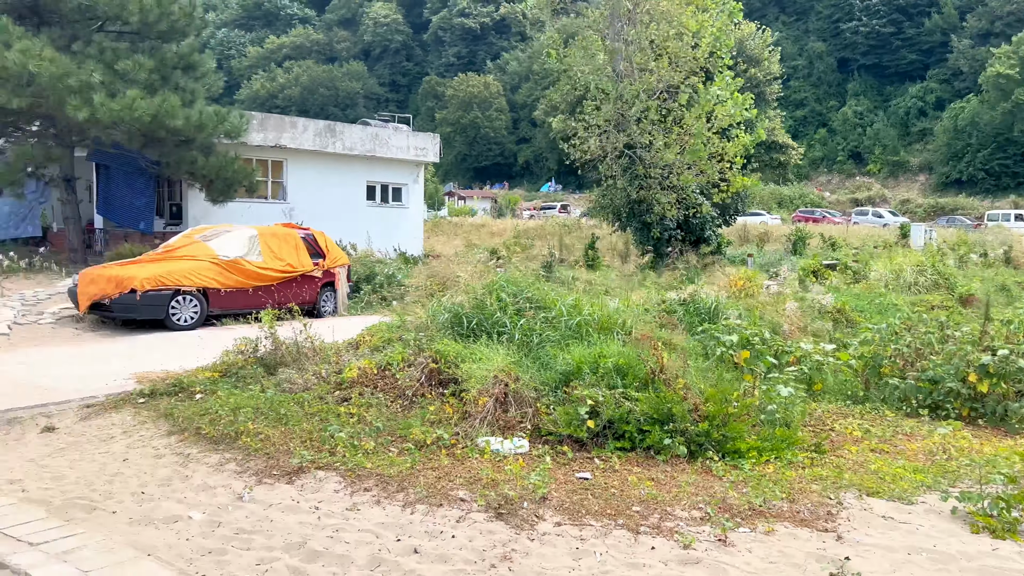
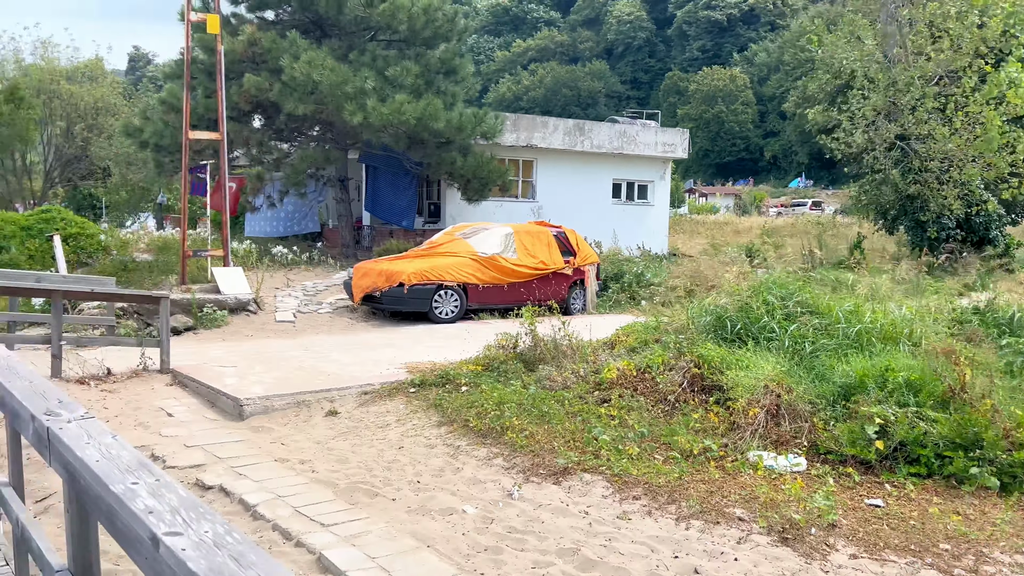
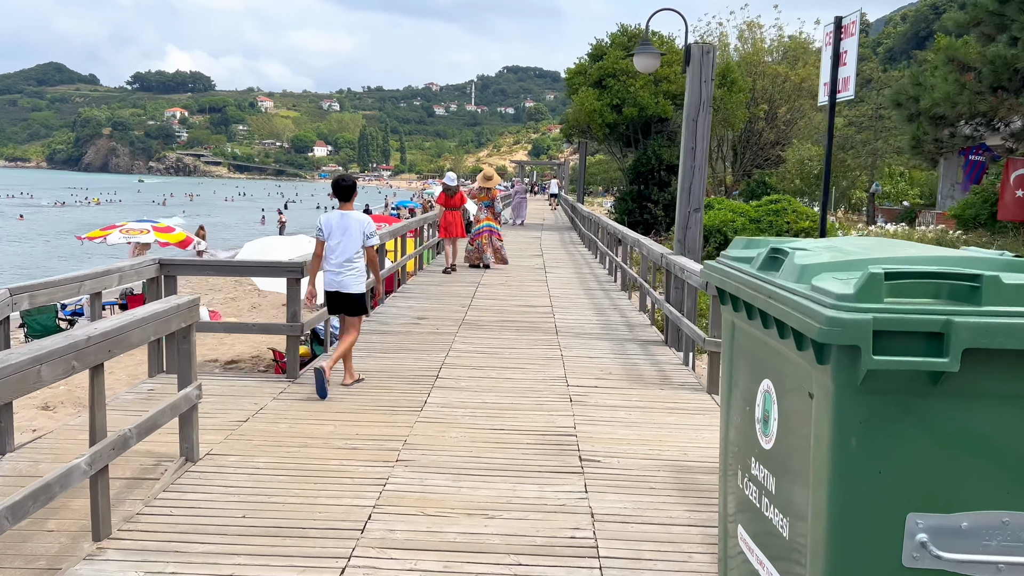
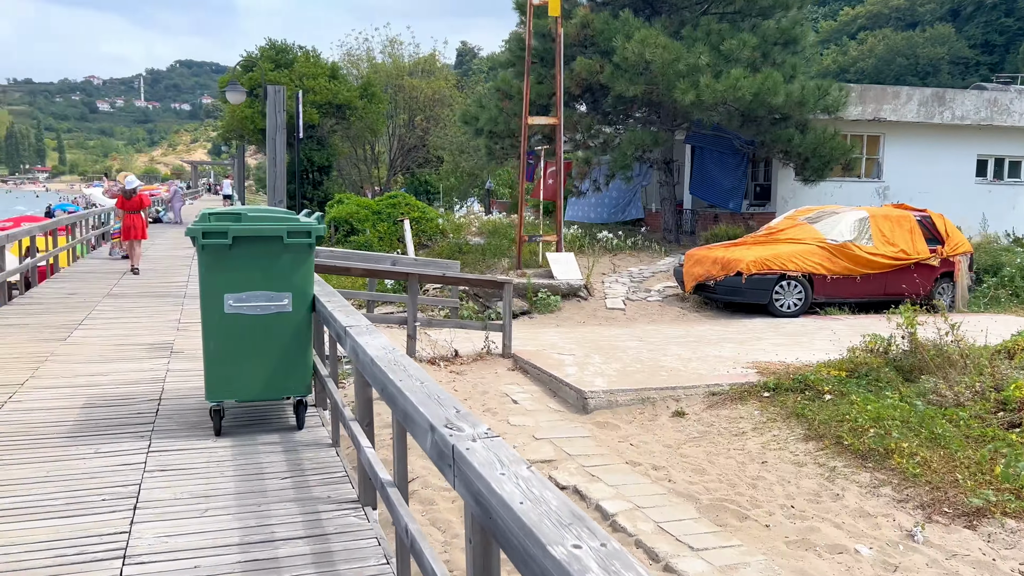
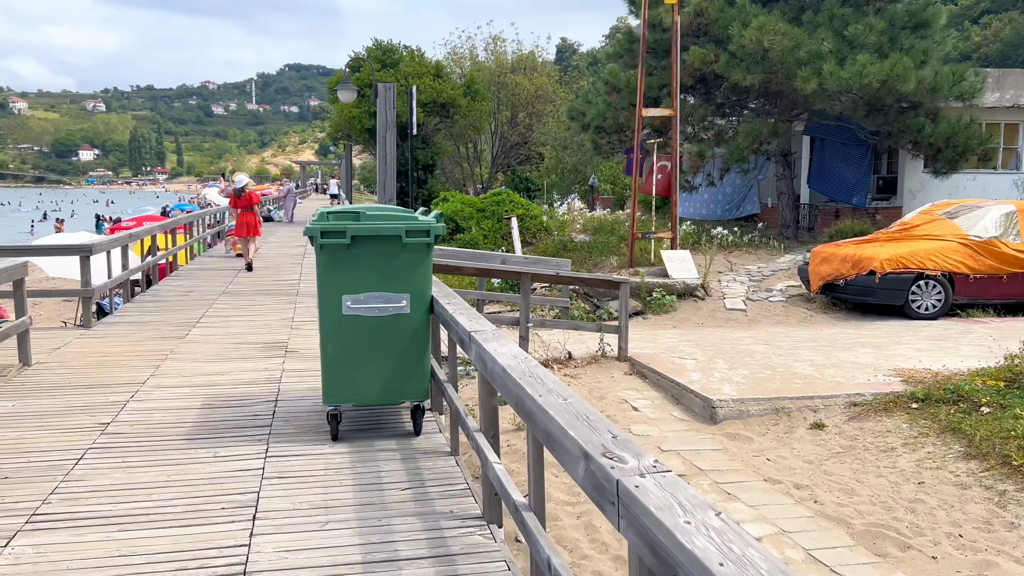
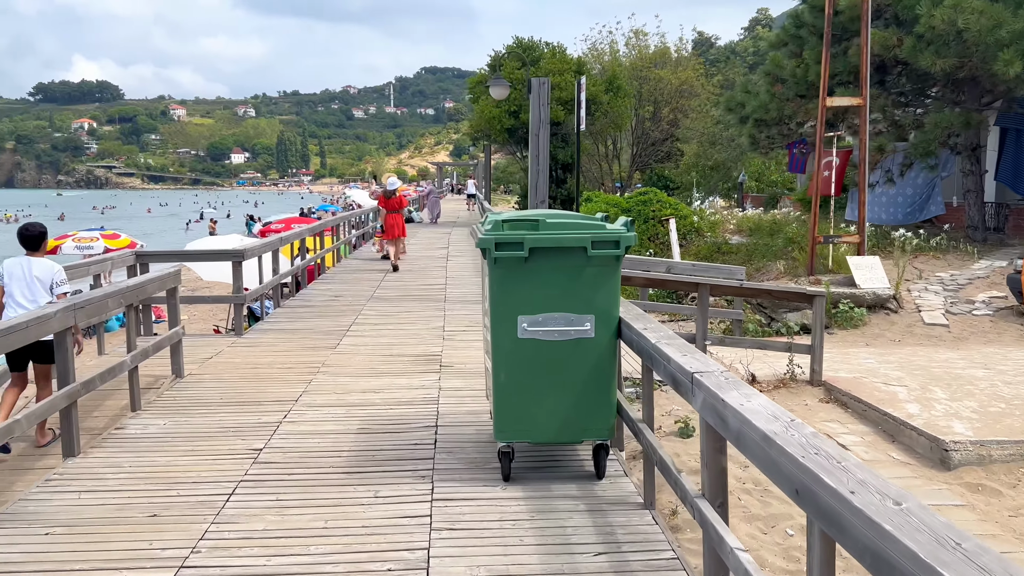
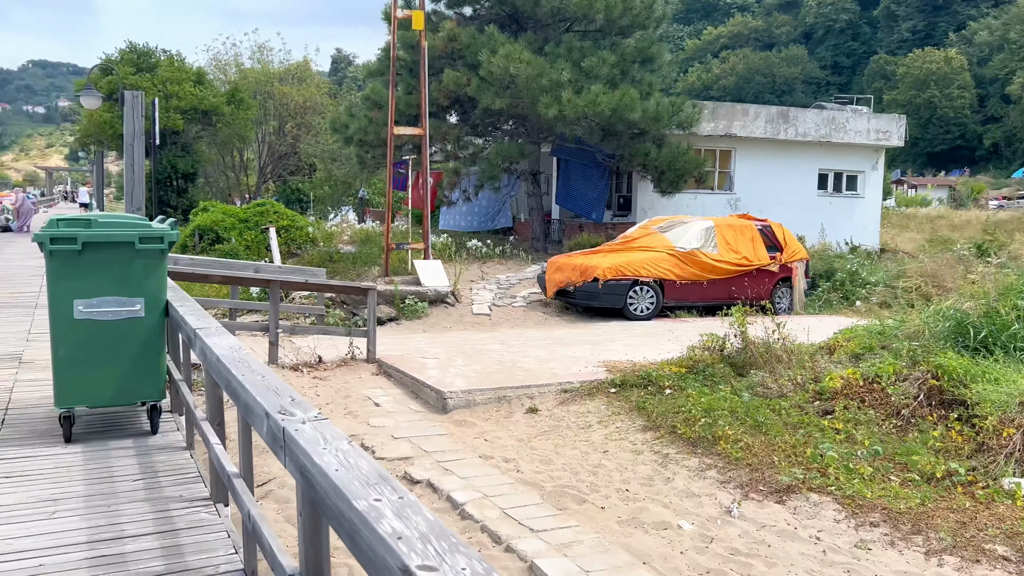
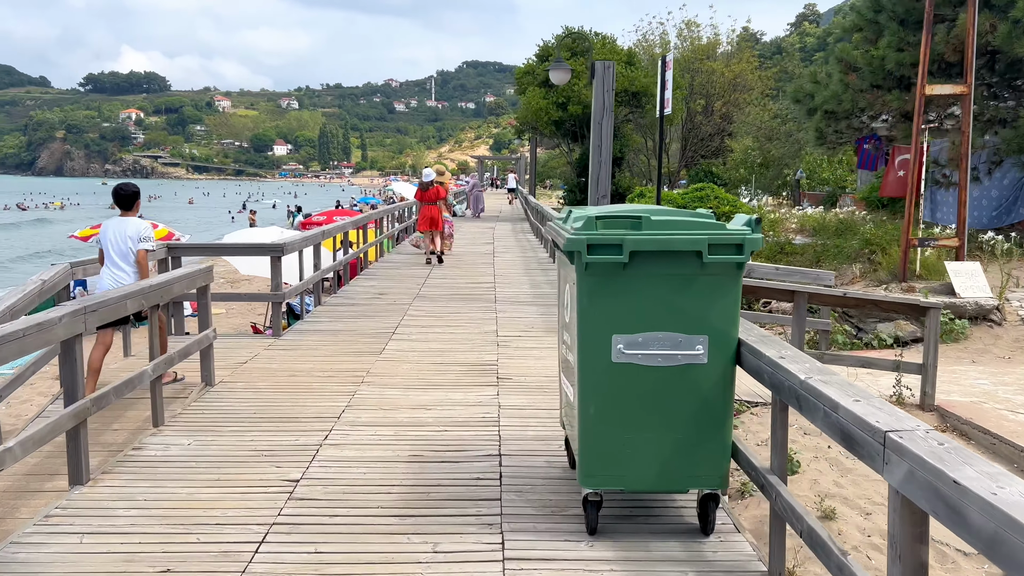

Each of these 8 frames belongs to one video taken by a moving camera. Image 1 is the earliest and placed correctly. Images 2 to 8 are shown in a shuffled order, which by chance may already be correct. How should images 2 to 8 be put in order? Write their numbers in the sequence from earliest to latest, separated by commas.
2, 7, 4, 5, 6, 8, 3
